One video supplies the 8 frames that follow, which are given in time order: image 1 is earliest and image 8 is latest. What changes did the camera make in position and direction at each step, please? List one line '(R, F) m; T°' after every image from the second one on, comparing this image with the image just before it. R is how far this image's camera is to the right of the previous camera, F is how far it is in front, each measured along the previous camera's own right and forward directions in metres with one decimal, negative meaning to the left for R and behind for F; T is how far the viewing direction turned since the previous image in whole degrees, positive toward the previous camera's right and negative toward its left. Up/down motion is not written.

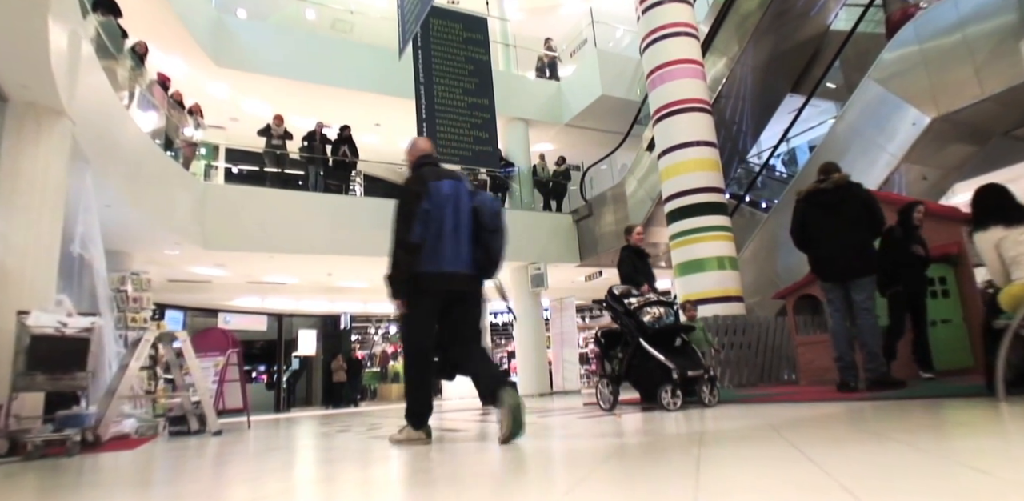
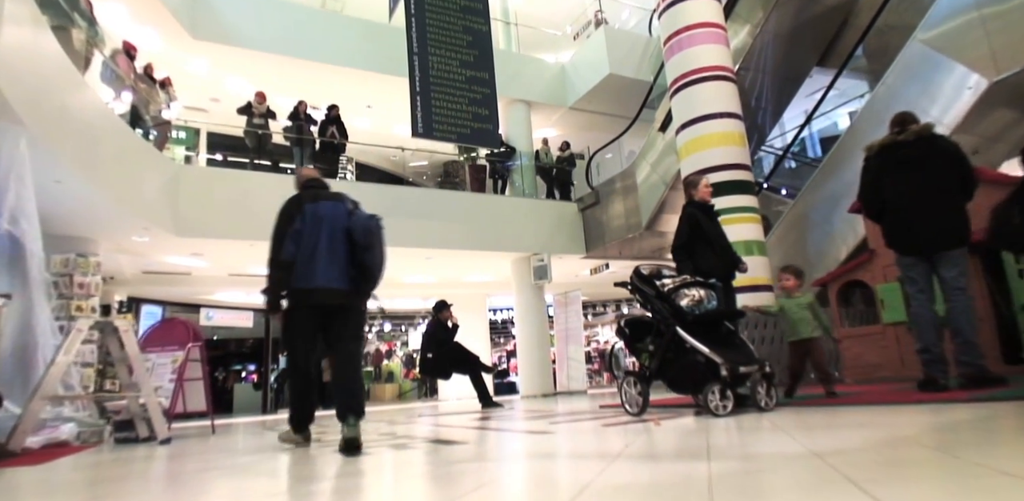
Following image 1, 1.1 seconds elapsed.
(-0.1, +0.7) m; 0°
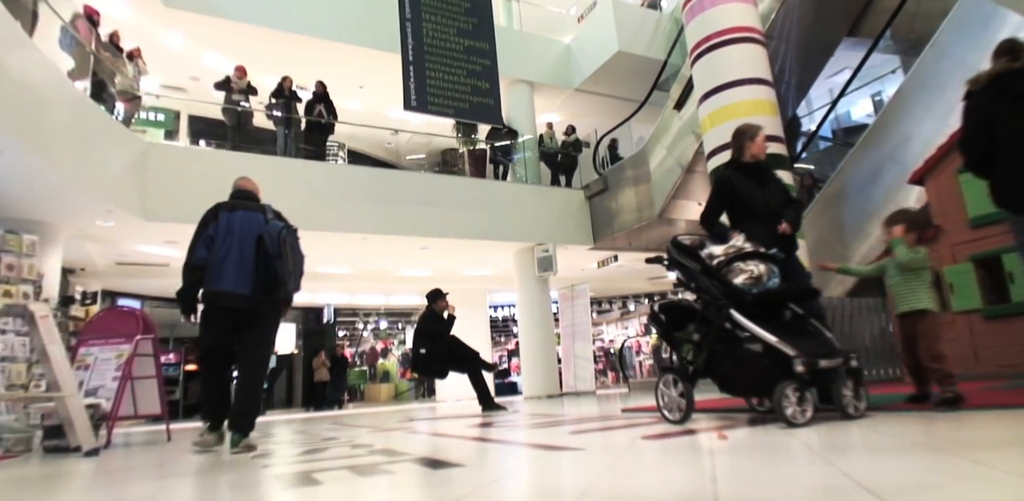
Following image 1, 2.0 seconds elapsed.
(0.0, +0.7) m; 0°
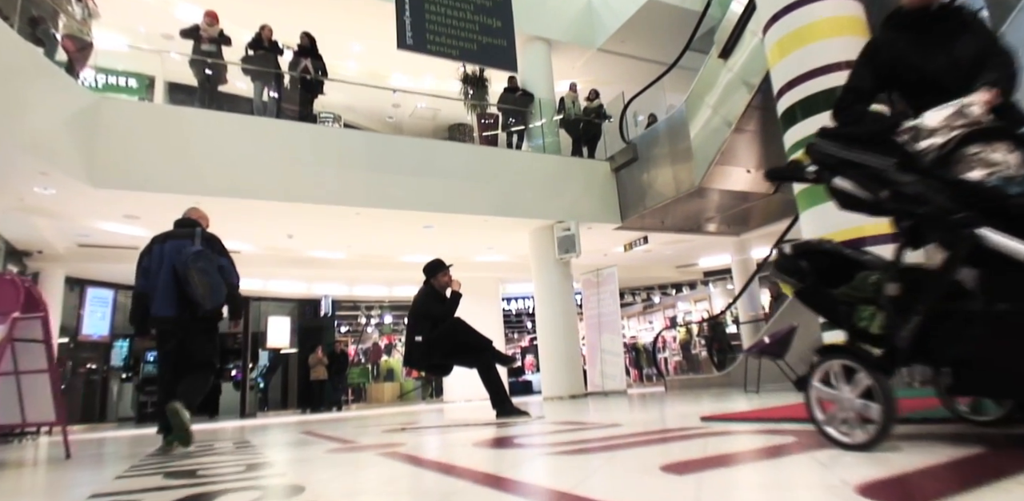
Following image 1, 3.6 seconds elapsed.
(-0.1, +1.1) m; -1°
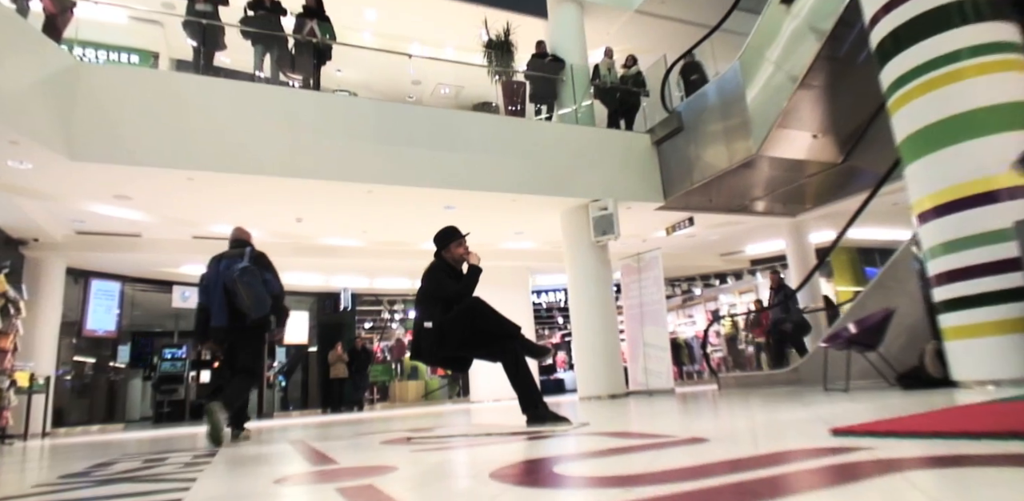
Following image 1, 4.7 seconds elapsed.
(0.0, +0.8) m; -3°
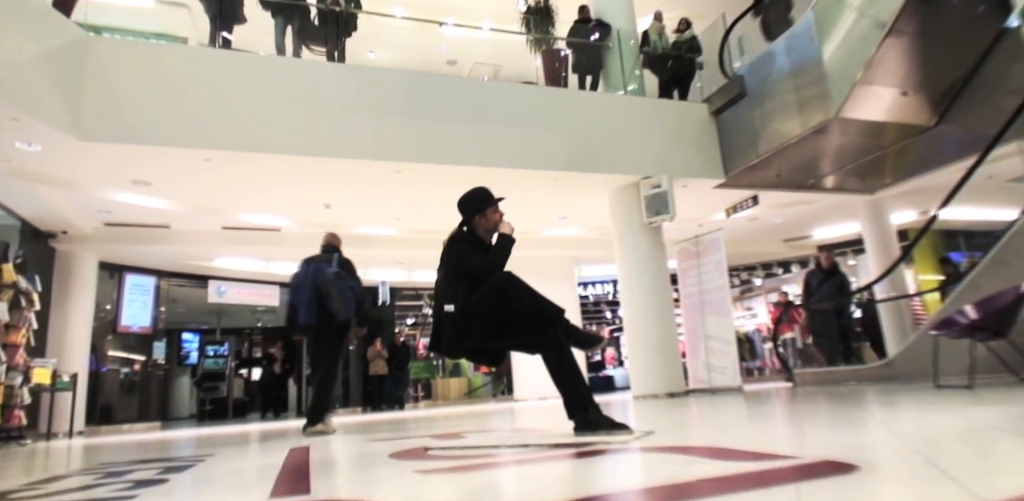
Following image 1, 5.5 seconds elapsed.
(0.0, +0.6) m; -5°
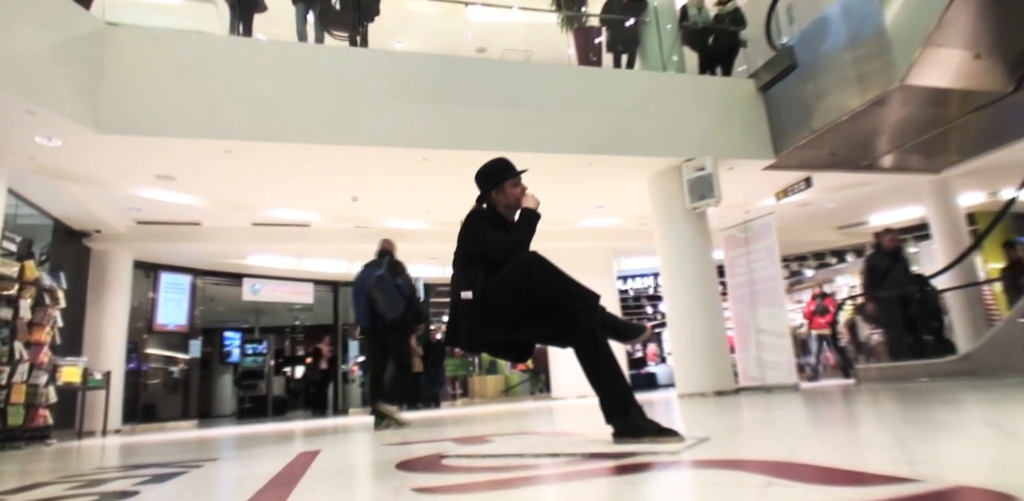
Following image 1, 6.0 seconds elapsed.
(0.0, +0.3) m; -4°
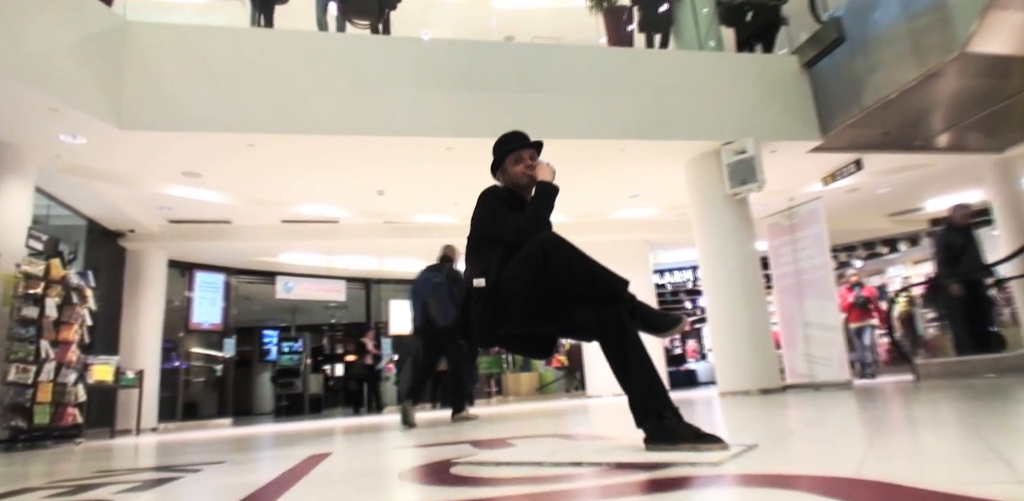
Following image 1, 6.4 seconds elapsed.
(+0.1, +0.2) m; -4°
